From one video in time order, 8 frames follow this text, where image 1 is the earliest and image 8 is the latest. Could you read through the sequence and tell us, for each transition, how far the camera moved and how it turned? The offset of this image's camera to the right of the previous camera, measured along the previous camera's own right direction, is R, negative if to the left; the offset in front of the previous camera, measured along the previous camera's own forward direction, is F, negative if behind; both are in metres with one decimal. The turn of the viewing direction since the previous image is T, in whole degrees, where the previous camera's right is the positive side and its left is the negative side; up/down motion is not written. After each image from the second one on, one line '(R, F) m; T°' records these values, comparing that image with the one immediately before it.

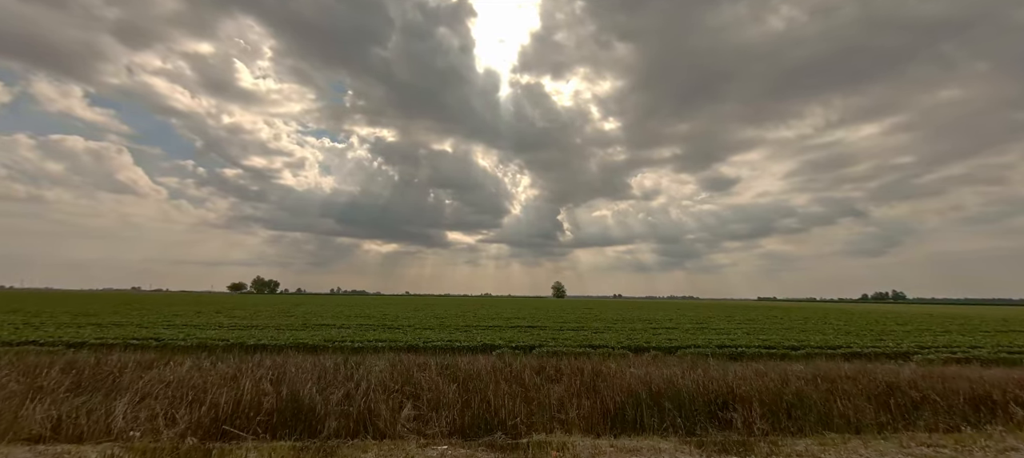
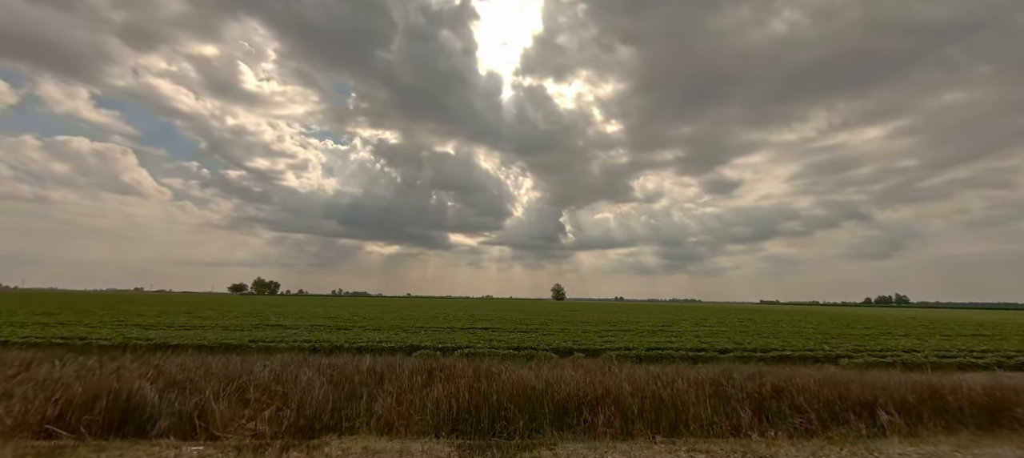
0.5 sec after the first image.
(+2.1, -0.5) m; 0°
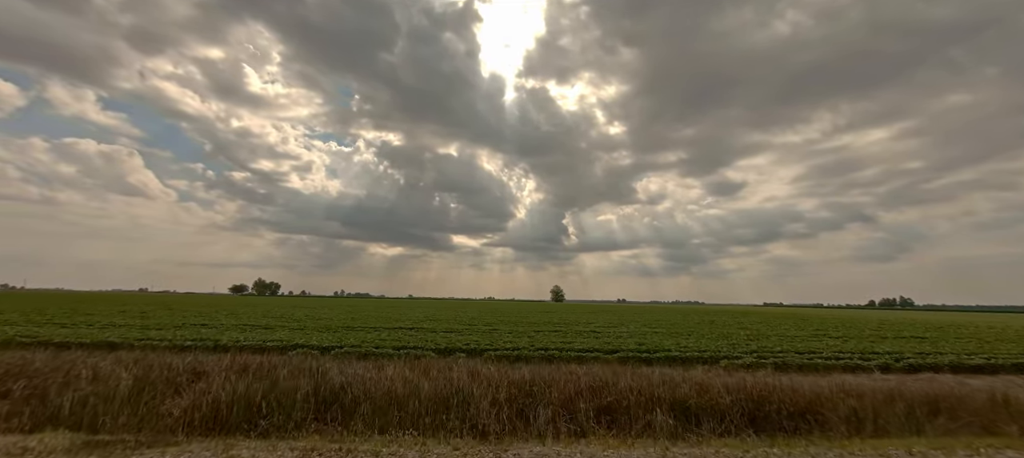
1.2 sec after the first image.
(+3.6, -0.6) m; 0°
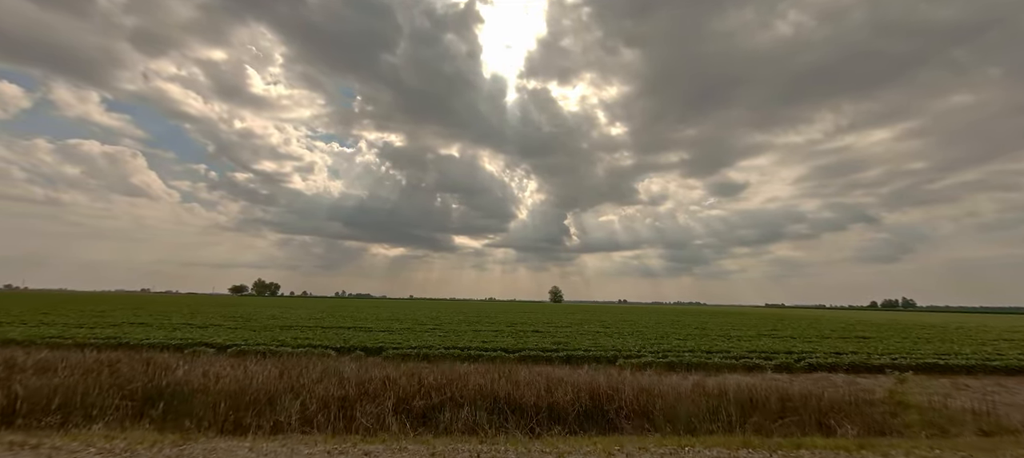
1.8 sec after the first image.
(+0.5, -0.3) m; 0°
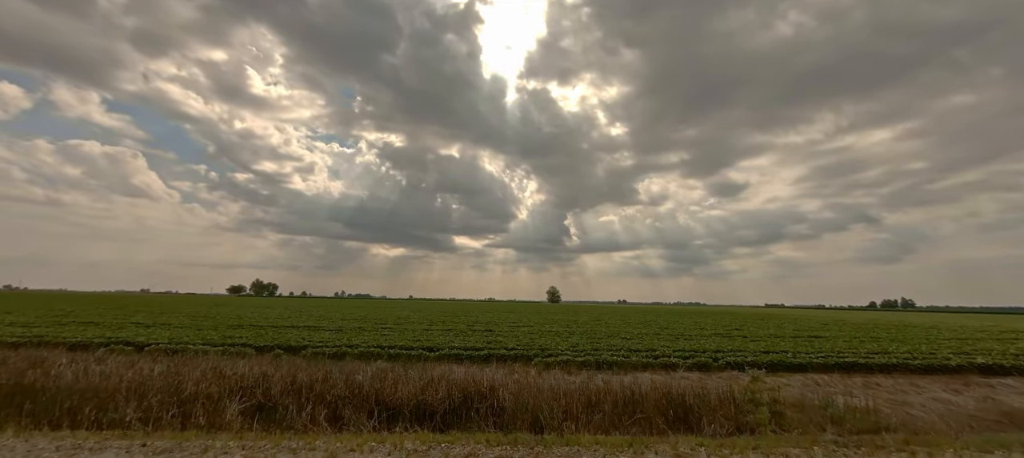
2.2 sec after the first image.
(+1.7, +0.4) m; 0°
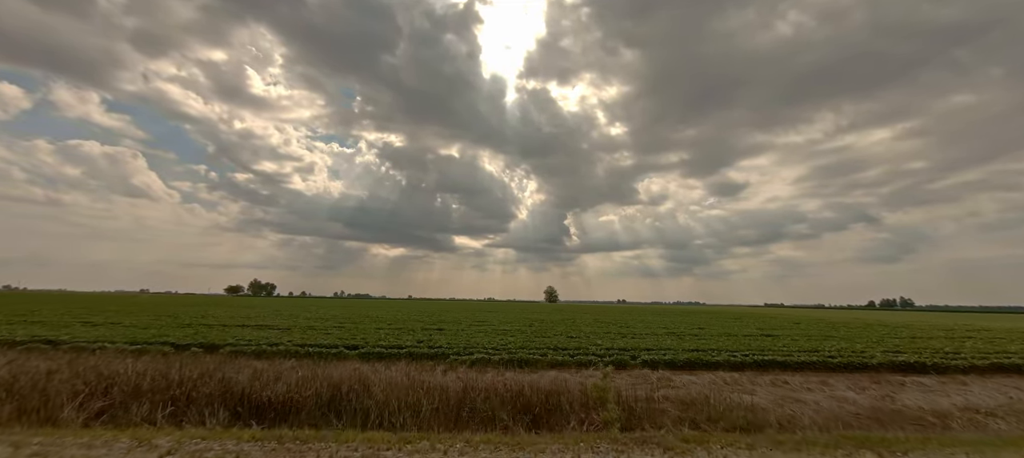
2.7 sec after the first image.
(+2.6, -0.6) m; 0°
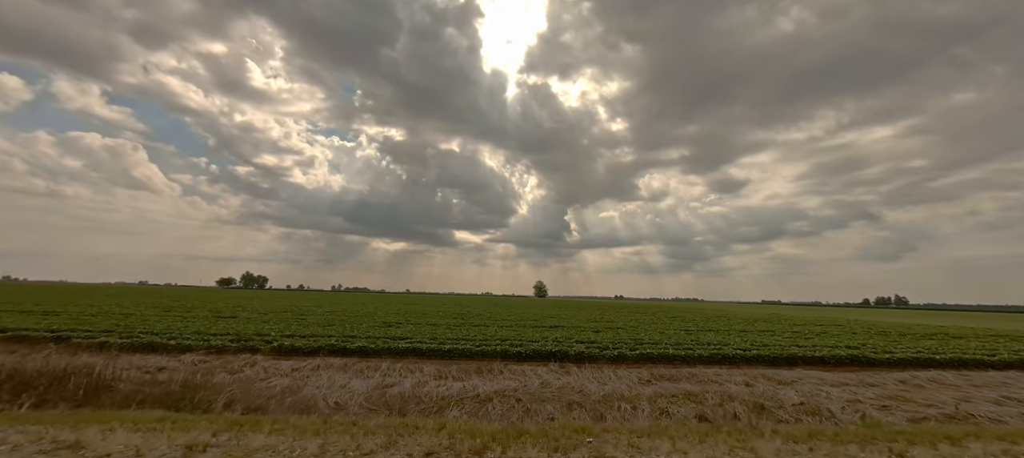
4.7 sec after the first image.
(+4.4, +0.8) m; 0°
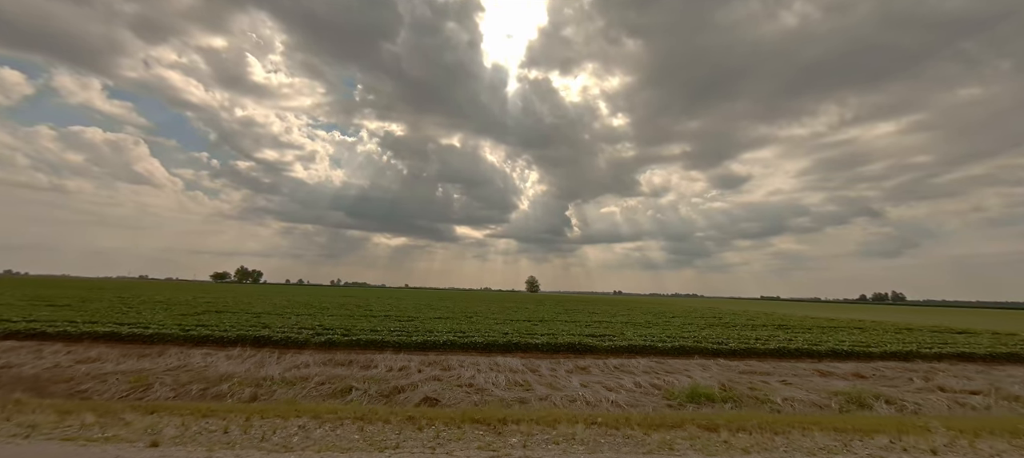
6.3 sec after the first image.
(+3.2, -0.3) m; 0°
